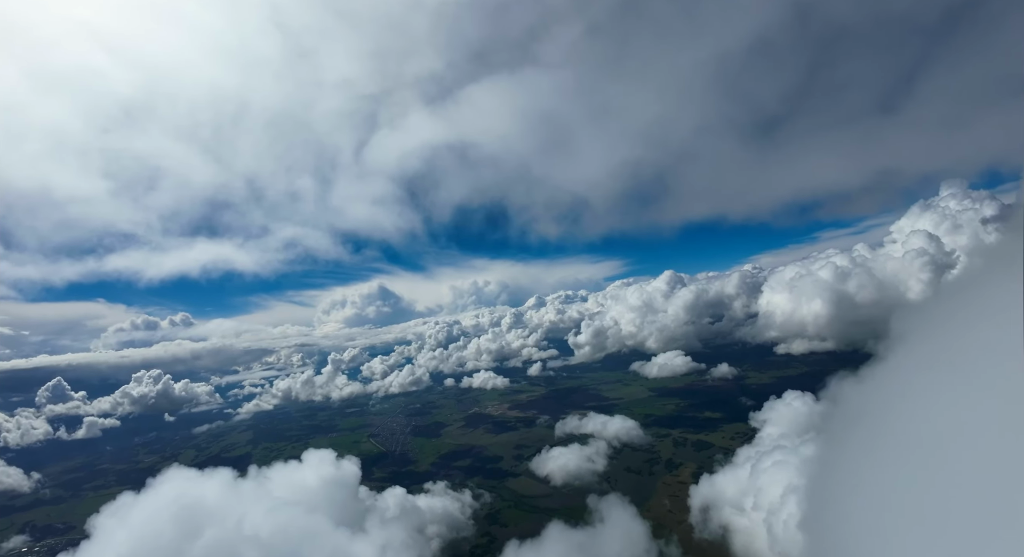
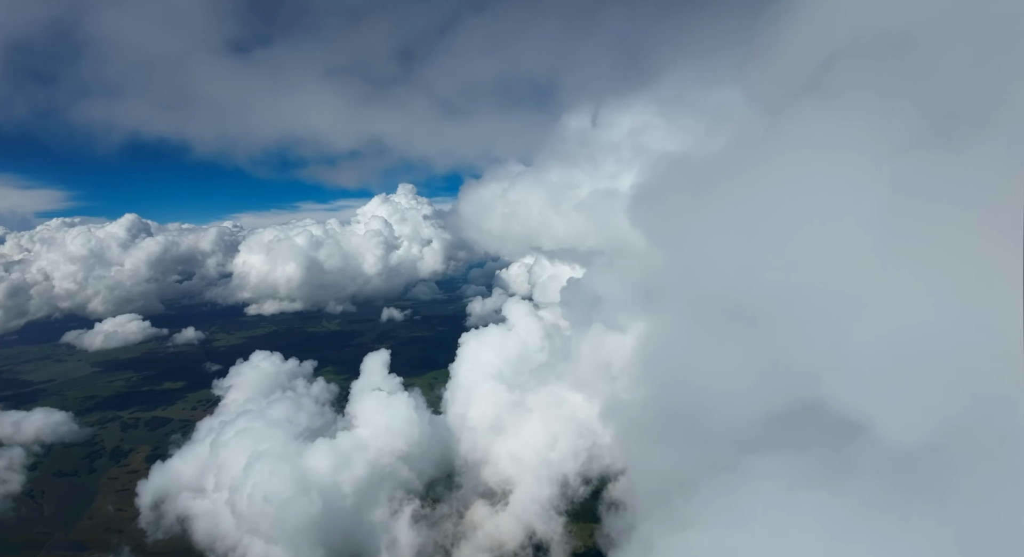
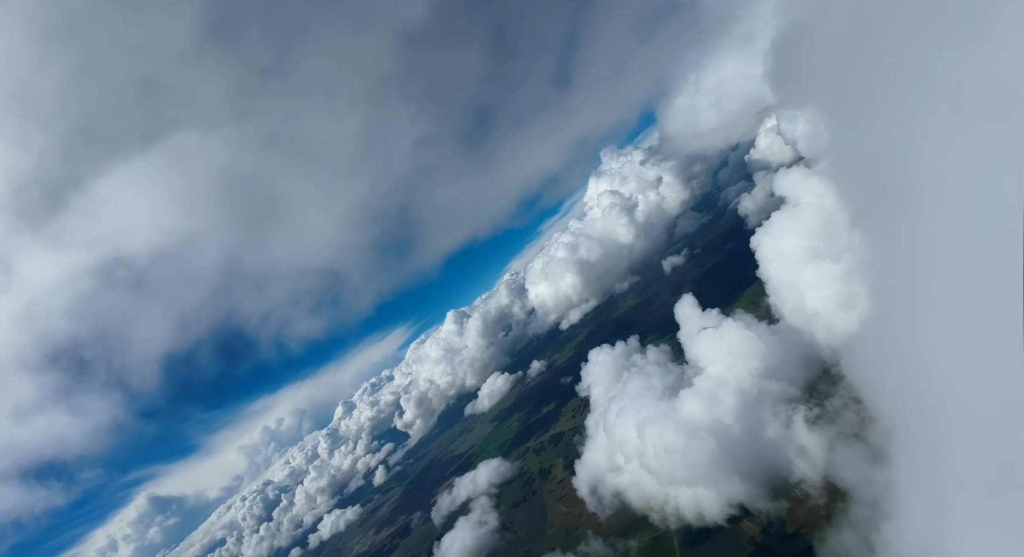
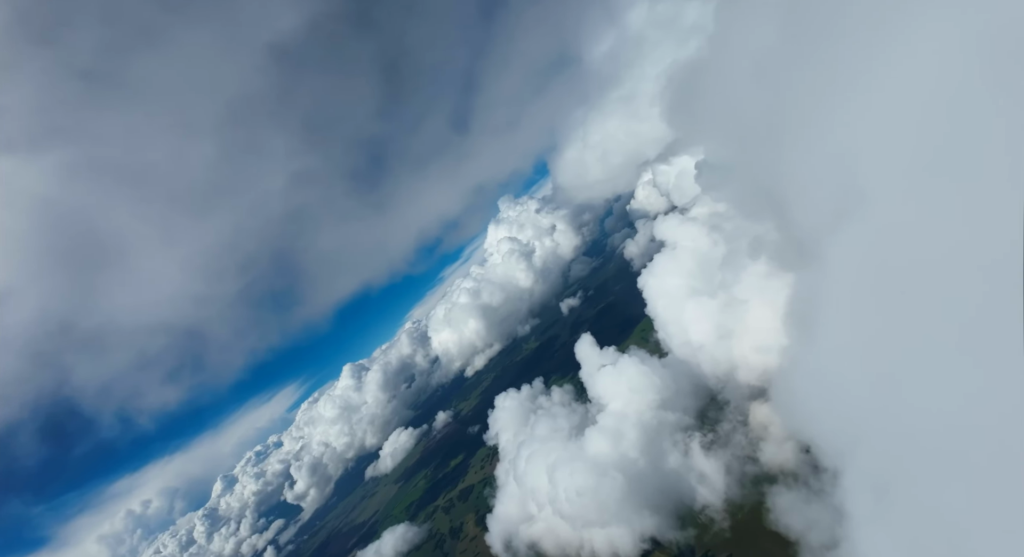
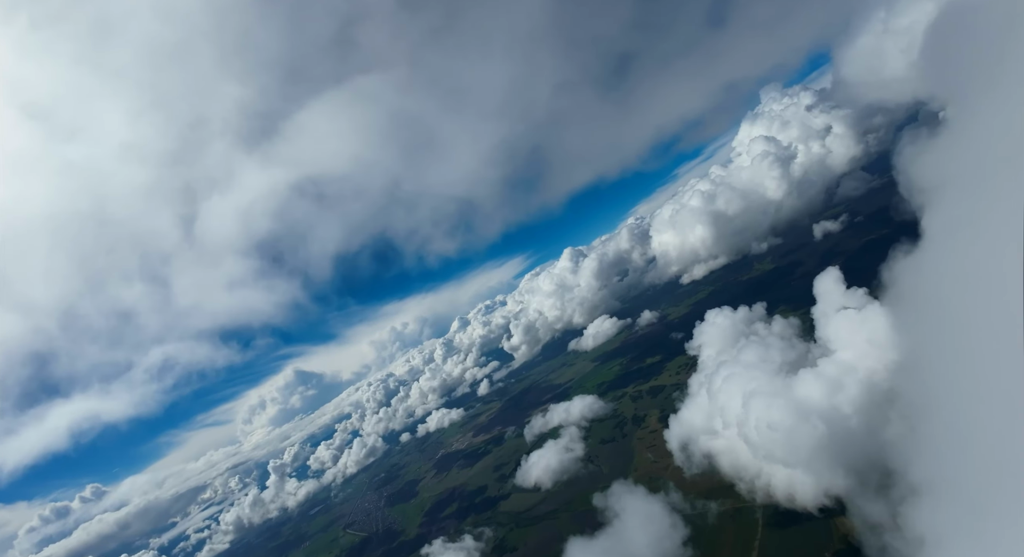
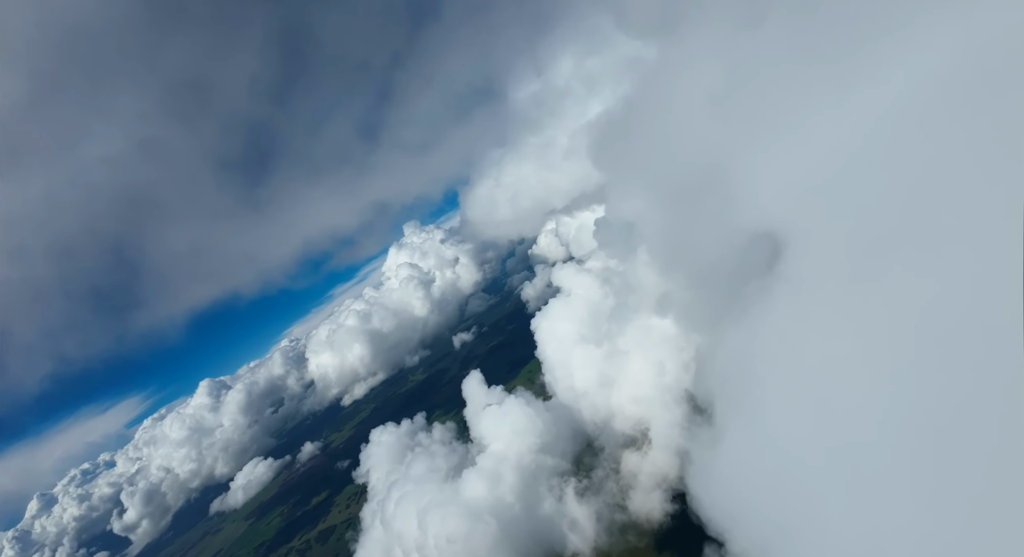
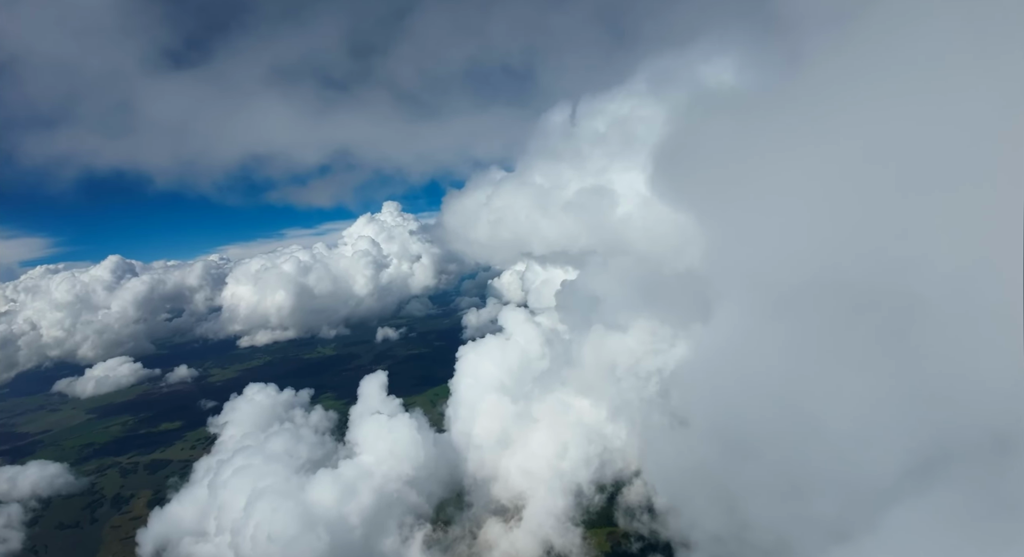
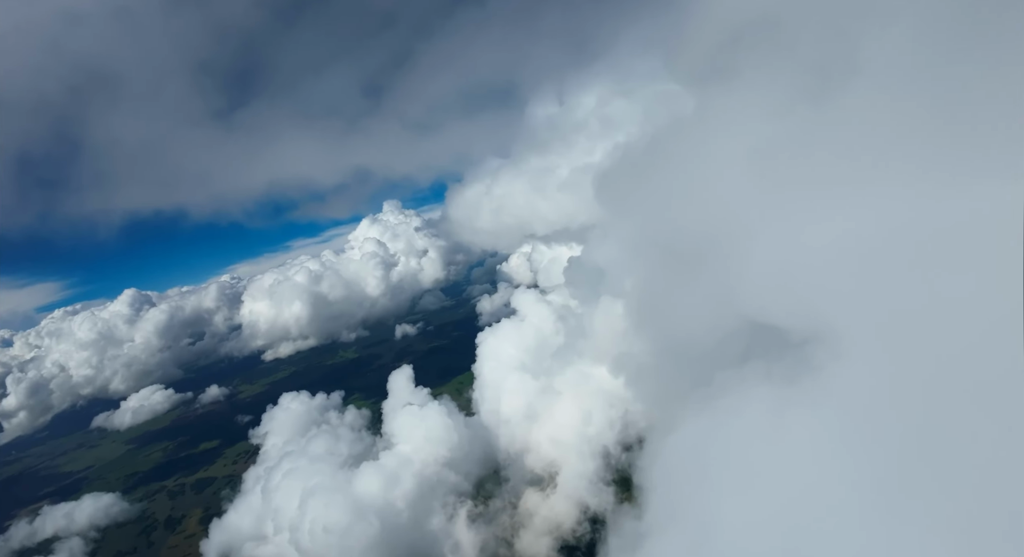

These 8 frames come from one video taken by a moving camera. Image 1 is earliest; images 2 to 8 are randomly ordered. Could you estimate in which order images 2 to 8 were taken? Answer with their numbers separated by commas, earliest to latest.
5, 3, 4, 6, 8, 2, 7
